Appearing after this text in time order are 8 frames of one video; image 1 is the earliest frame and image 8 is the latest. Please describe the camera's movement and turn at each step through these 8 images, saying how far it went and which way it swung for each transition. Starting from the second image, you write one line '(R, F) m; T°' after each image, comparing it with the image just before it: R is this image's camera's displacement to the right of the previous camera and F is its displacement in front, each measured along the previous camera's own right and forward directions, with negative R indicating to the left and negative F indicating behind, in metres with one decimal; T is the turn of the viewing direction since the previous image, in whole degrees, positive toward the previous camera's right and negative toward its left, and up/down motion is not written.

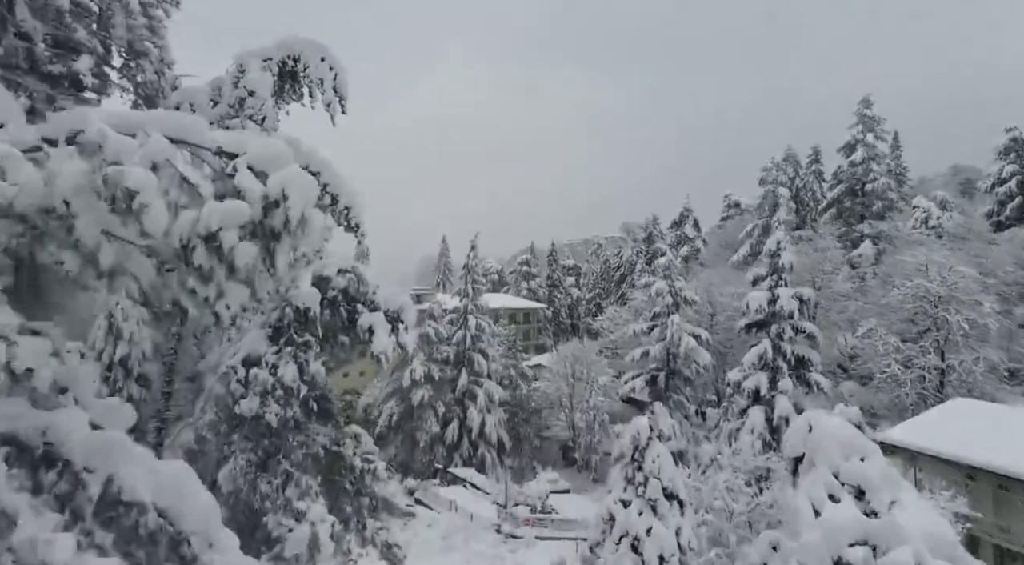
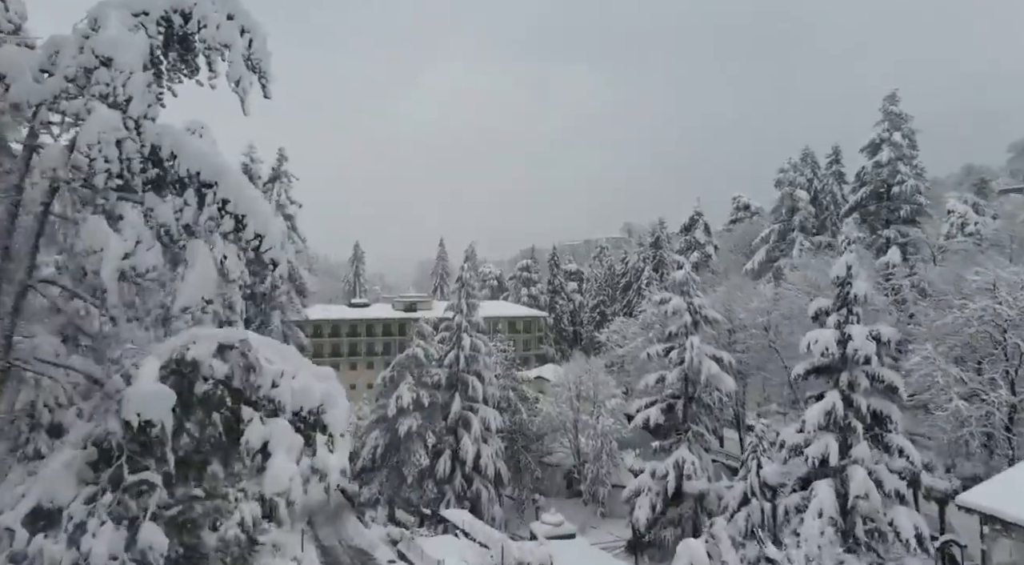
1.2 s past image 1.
(+0.1, +3.2) m; 0°
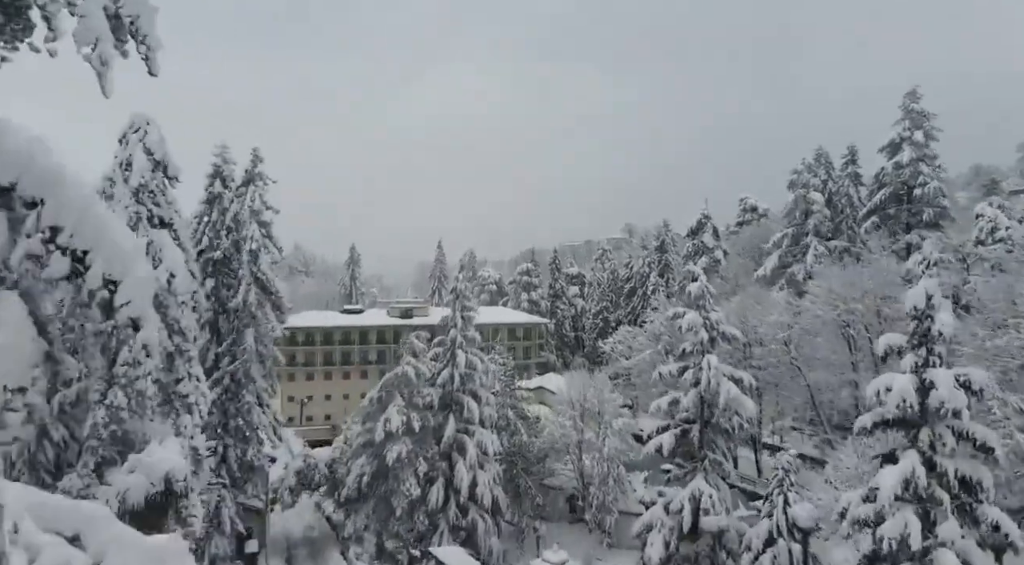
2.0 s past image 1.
(+0.1, +2.3) m; 0°
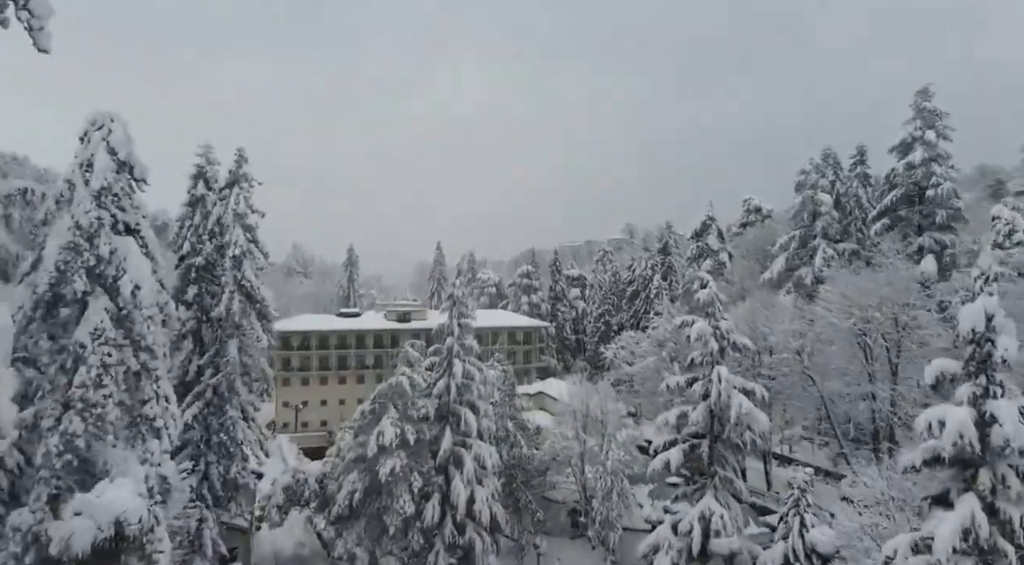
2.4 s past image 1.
(0.0, +1.2) m; 0°
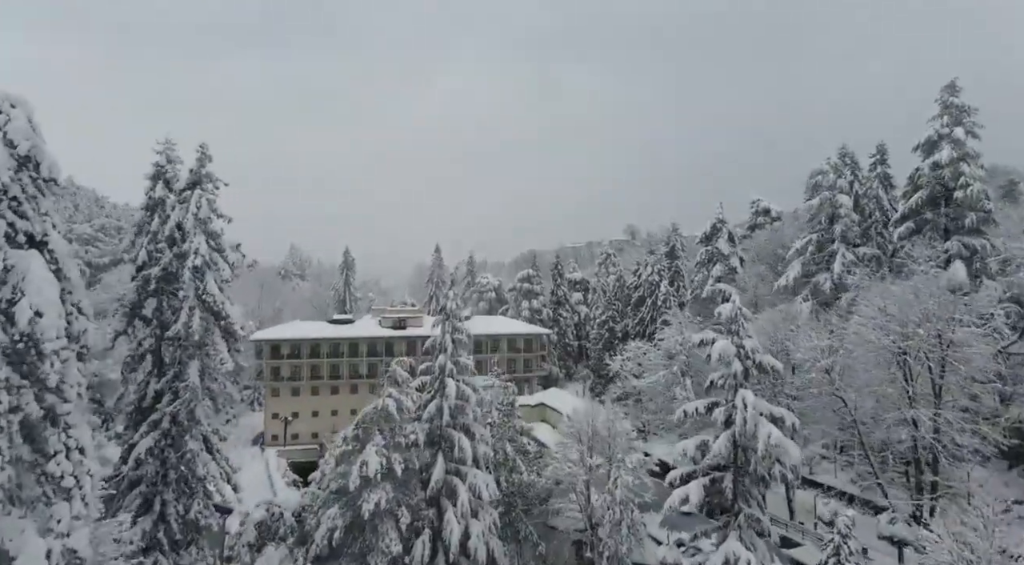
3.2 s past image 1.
(+0.1, +2.4) m; 0°
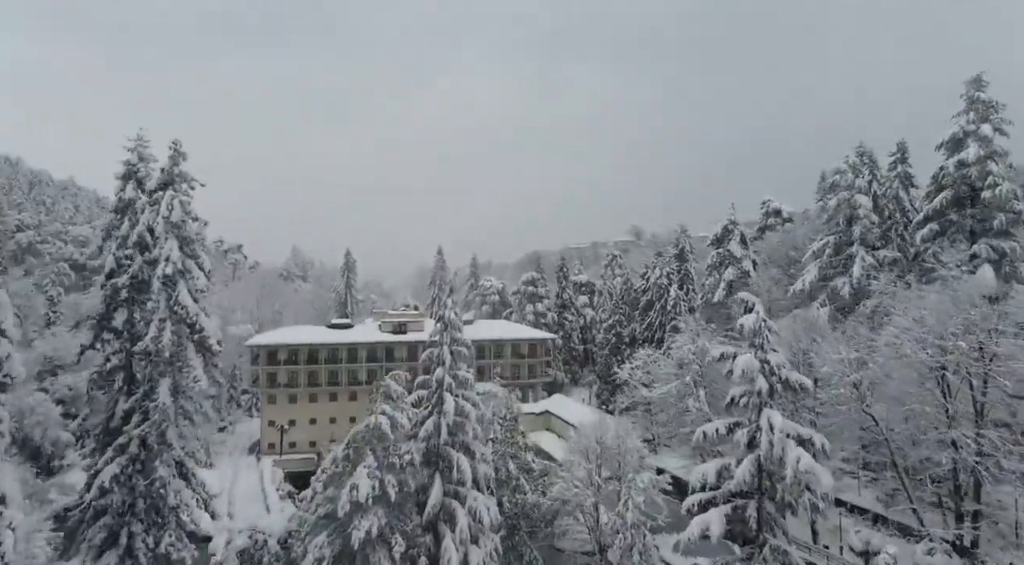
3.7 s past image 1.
(0.0, +1.7) m; 0°
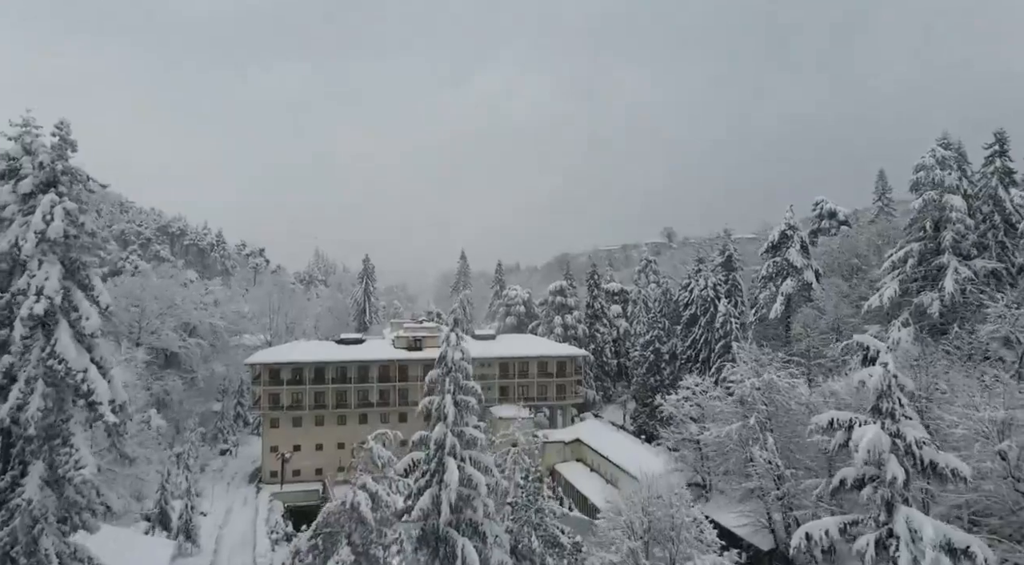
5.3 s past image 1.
(+0.1, +5.2) m; -2°
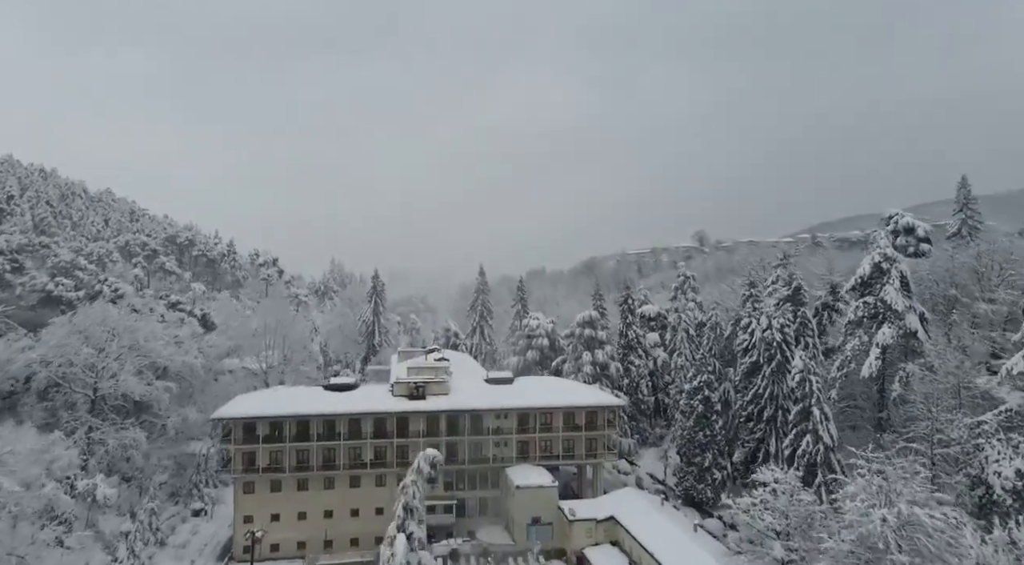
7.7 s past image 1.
(+0.4, +7.9) m; -2°
